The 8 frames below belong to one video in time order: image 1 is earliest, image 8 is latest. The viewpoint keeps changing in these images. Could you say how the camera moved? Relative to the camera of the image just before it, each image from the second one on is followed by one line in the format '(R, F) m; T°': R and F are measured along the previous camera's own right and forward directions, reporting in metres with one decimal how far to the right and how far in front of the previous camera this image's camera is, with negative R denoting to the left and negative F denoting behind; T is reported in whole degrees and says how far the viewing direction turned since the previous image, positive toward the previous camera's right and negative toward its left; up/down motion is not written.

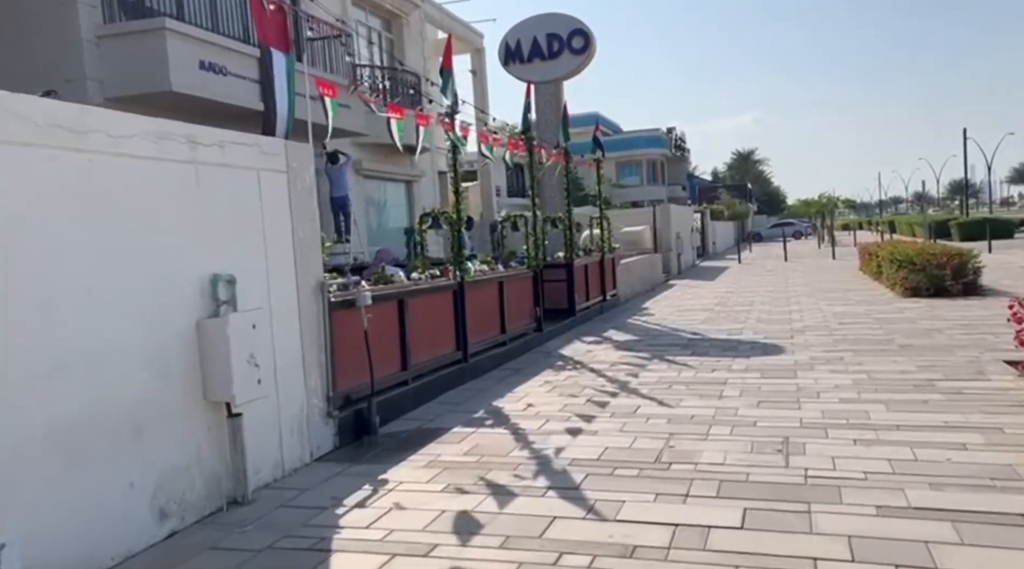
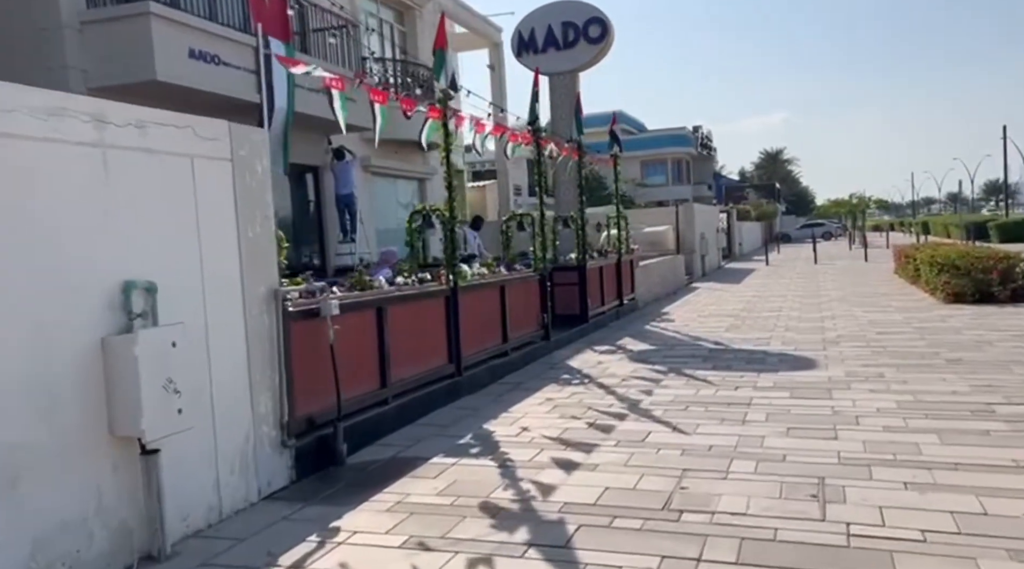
(+0.3, +1.0) m; -2°
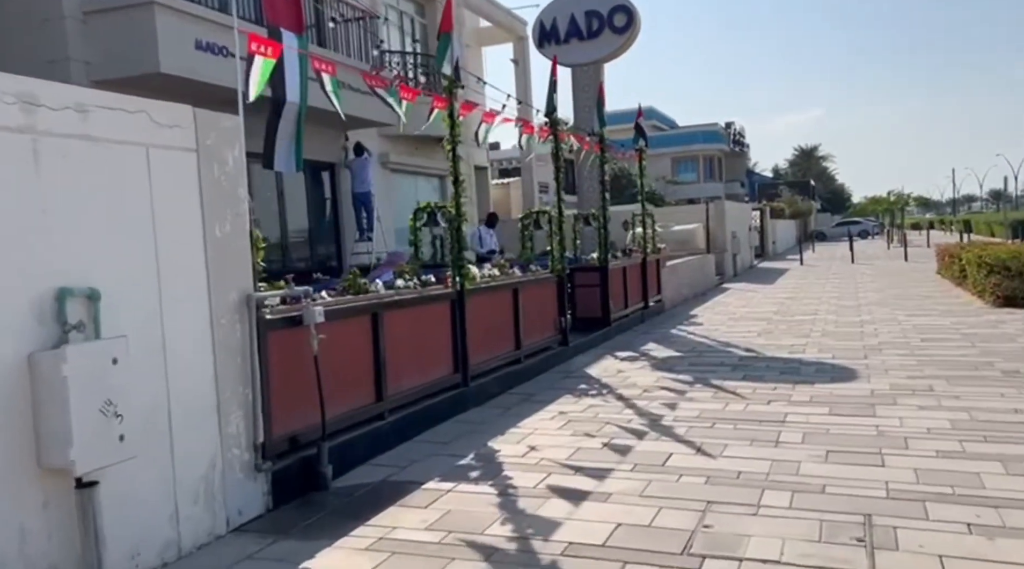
(+0.2, +0.7) m; -2°
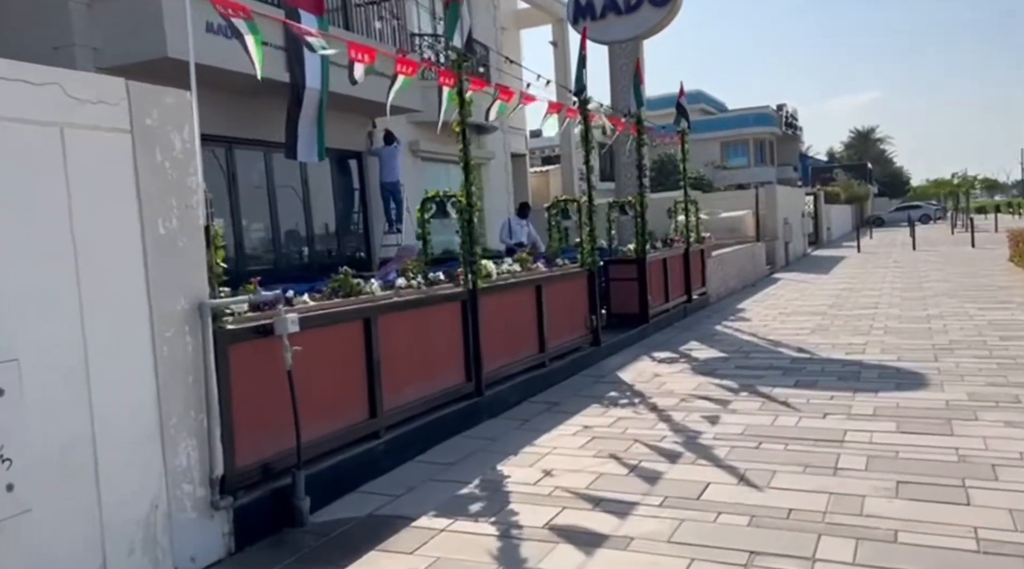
(+0.2, +0.9) m; -3°
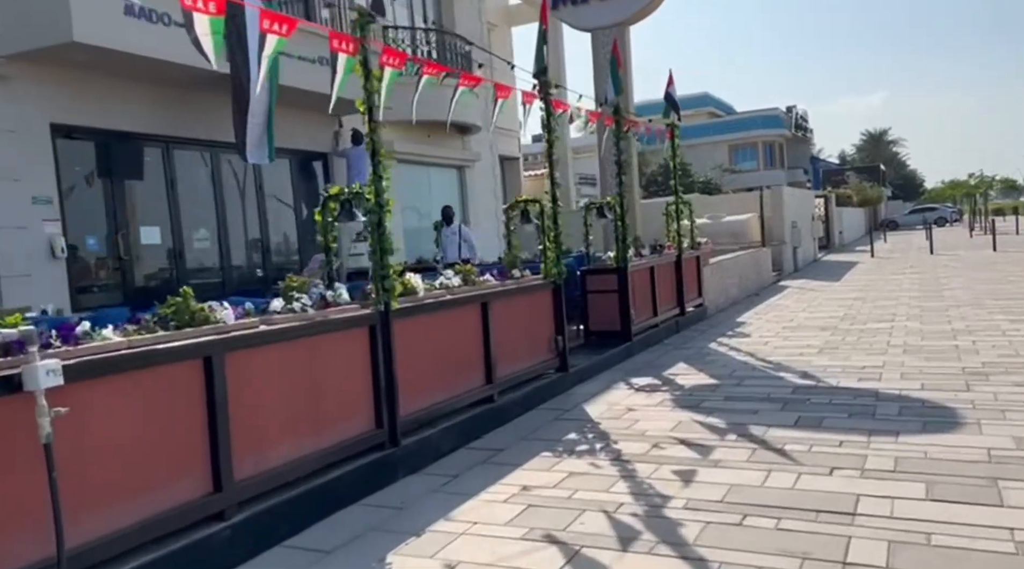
(+0.6, +1.5) m; -1°
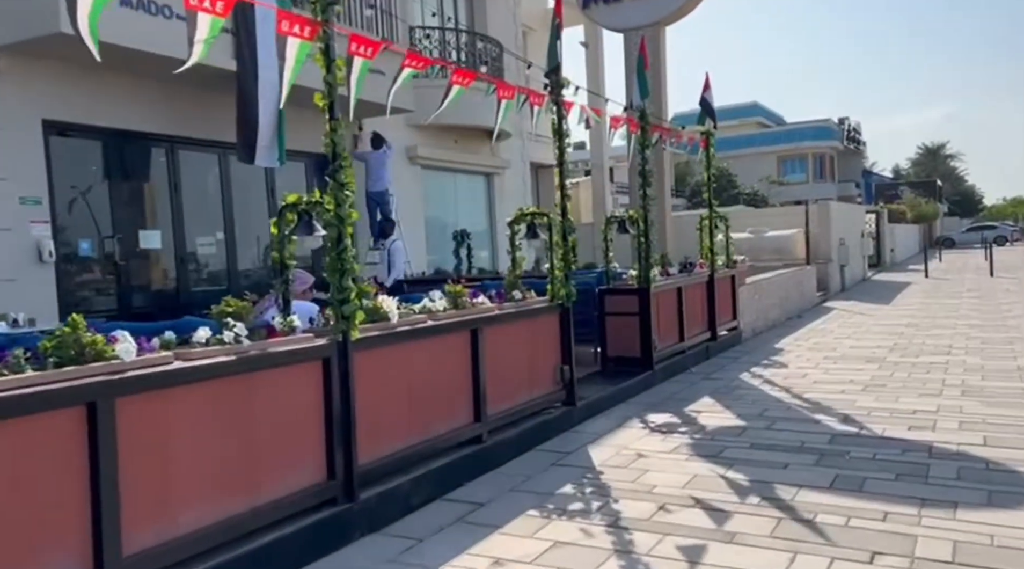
(+0.3, +0.9) m; -3°
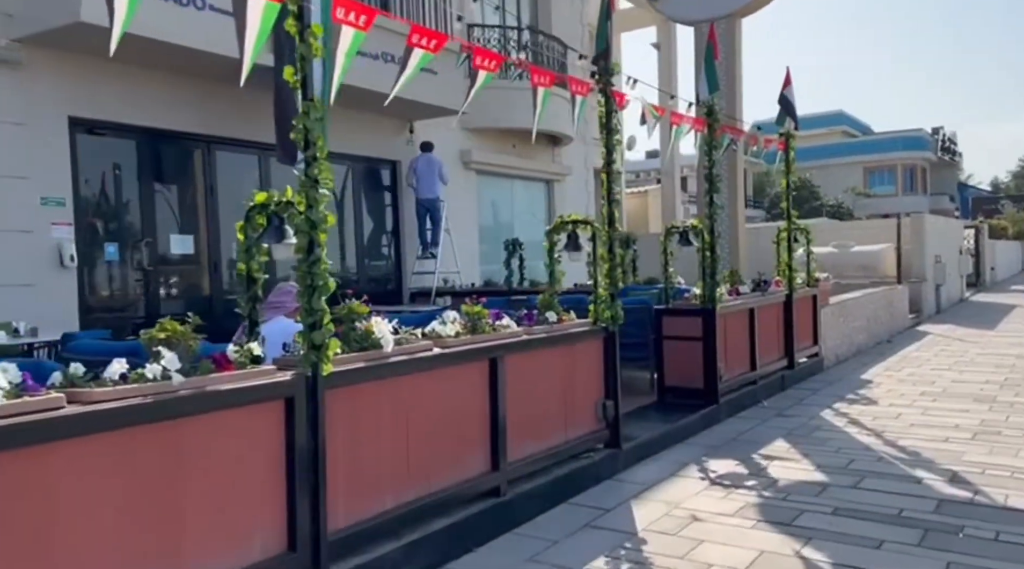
(+0.3, +1.0) m; -5°
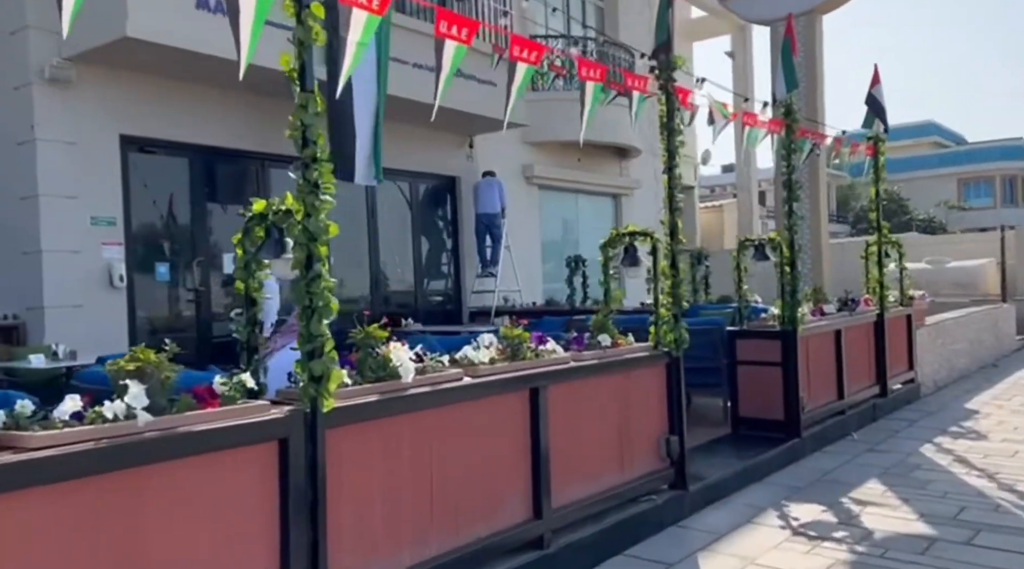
(+0.2, +0.6) m; -5°
